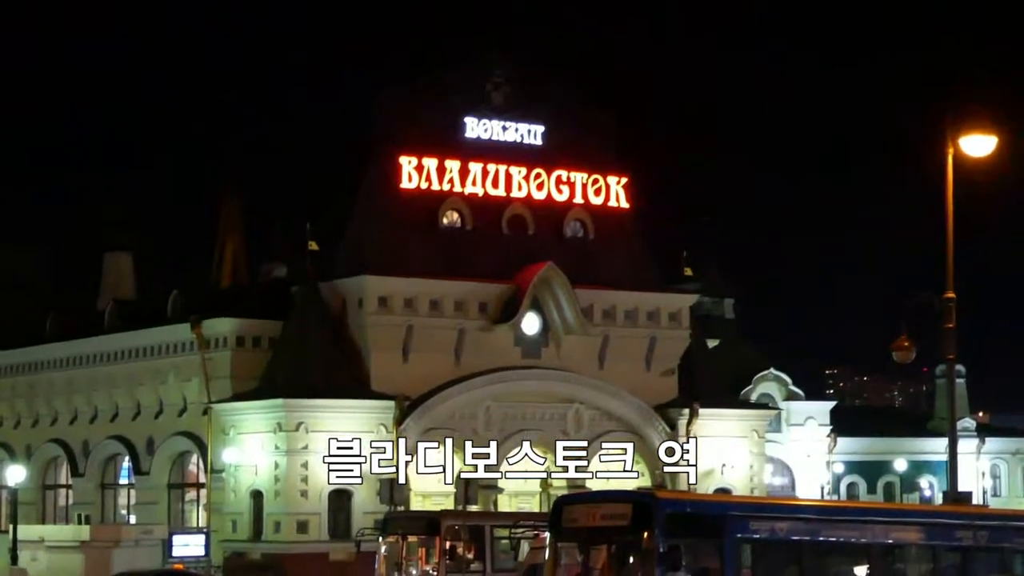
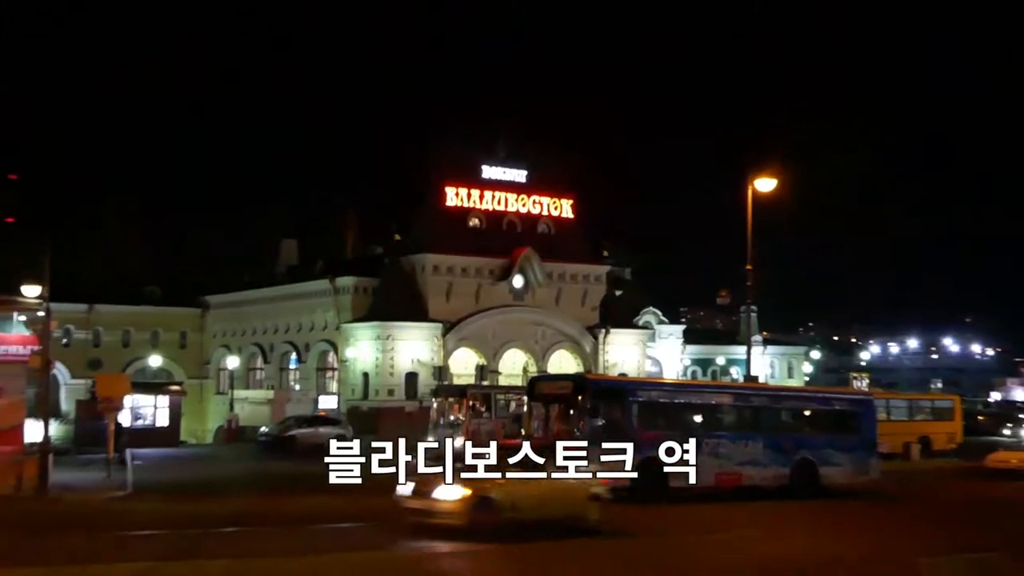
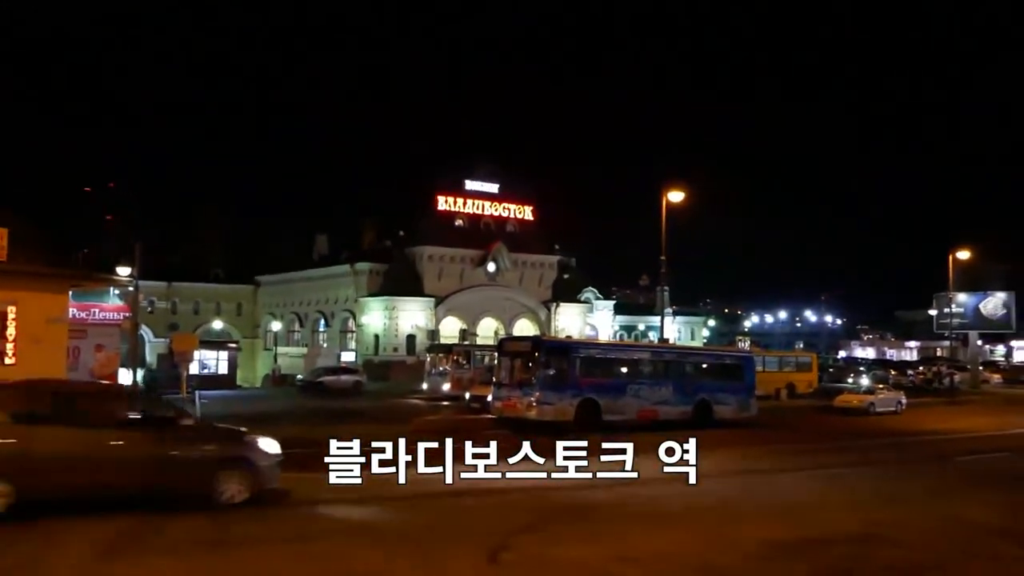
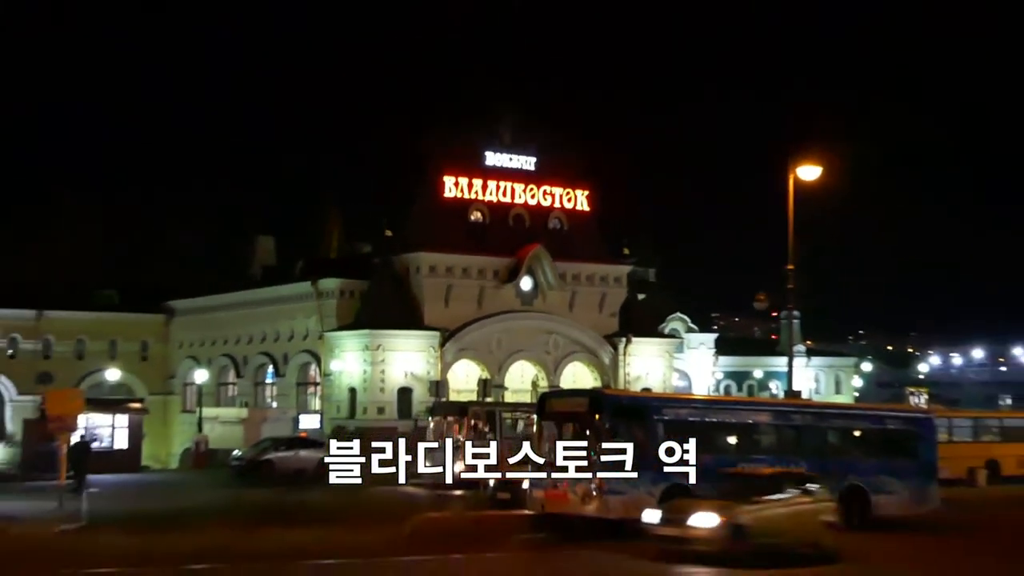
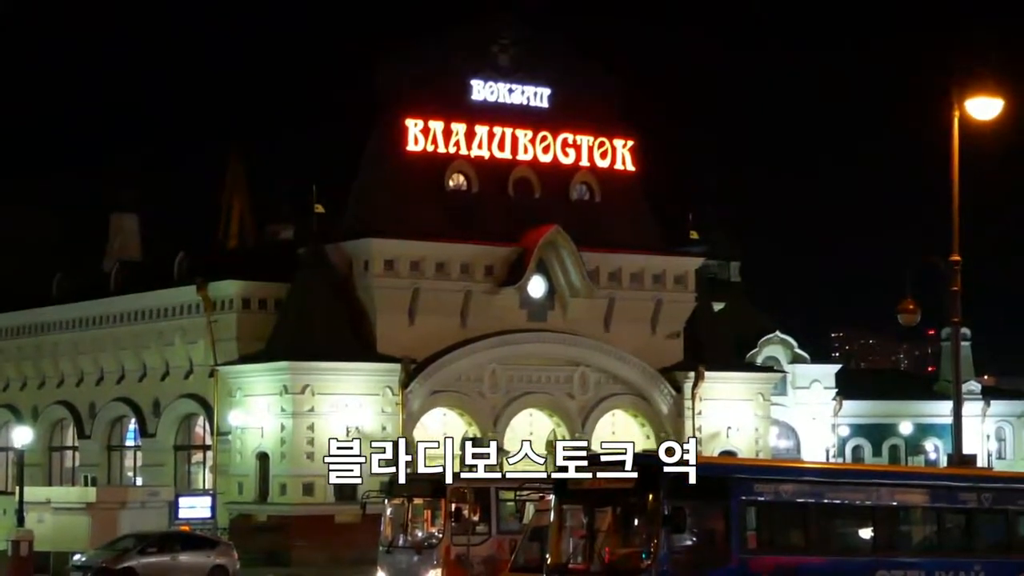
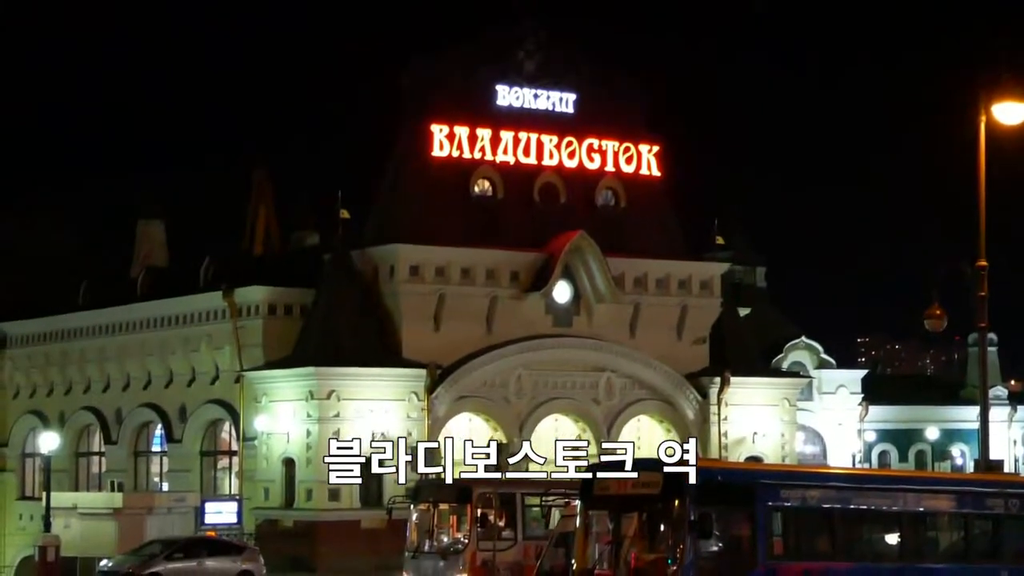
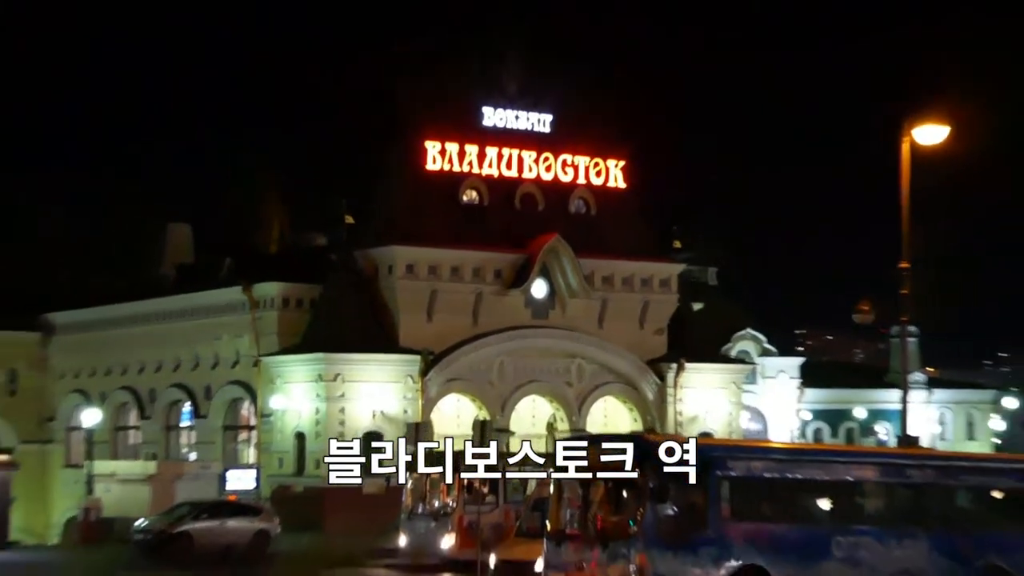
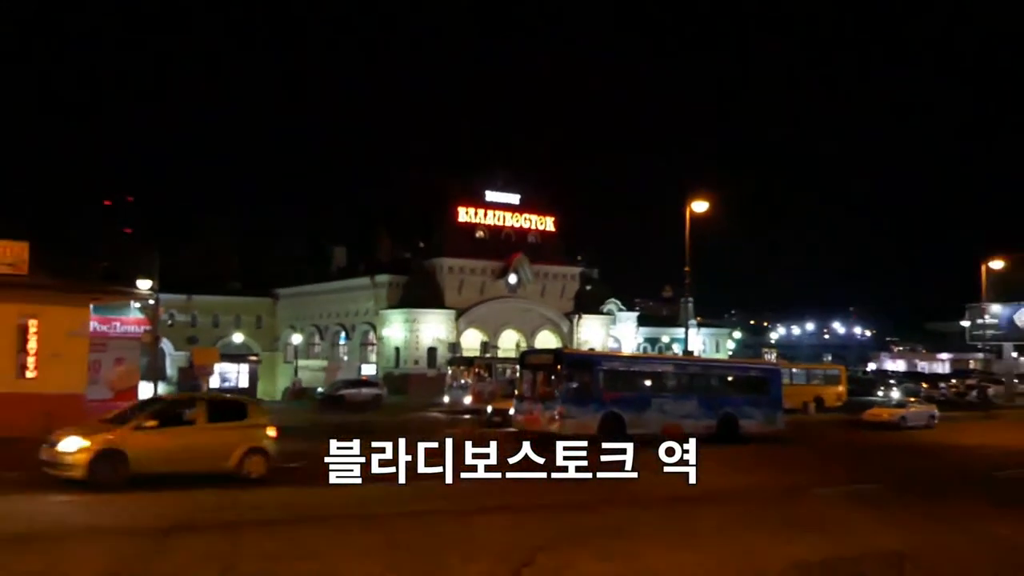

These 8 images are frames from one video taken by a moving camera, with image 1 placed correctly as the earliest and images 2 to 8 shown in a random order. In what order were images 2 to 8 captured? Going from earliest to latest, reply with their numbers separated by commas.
6, 5, 7, 4, 2, 8, 3
